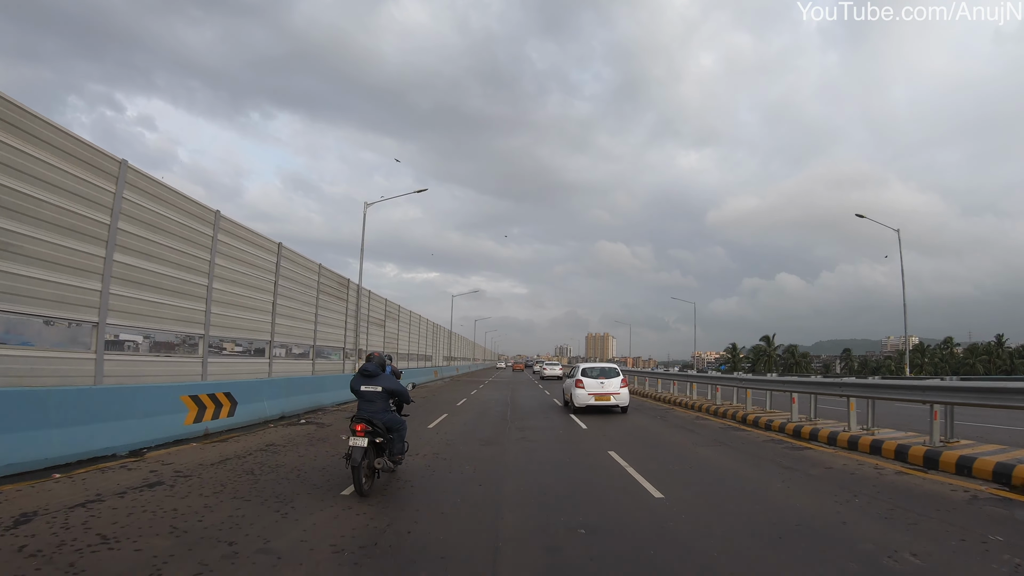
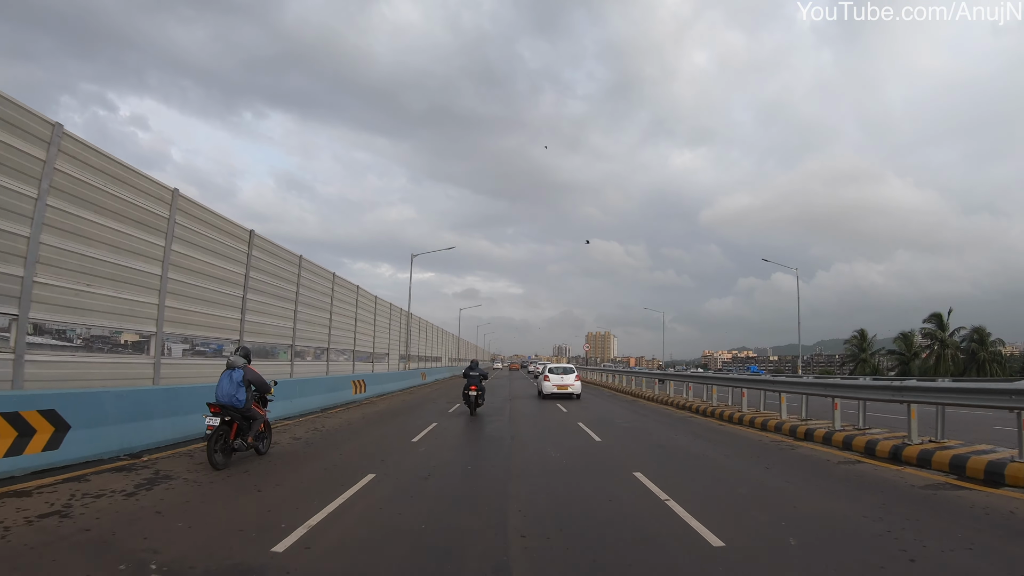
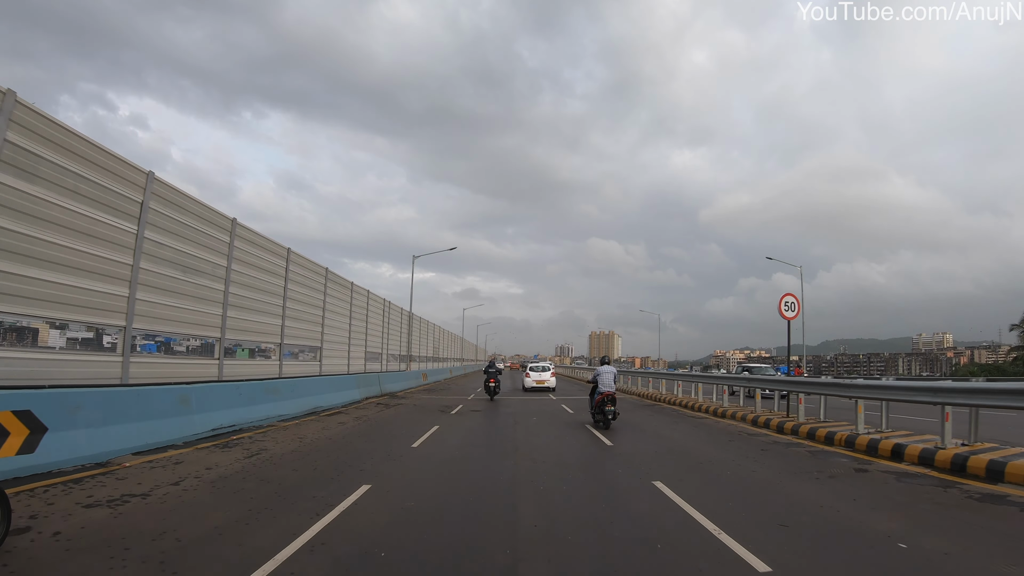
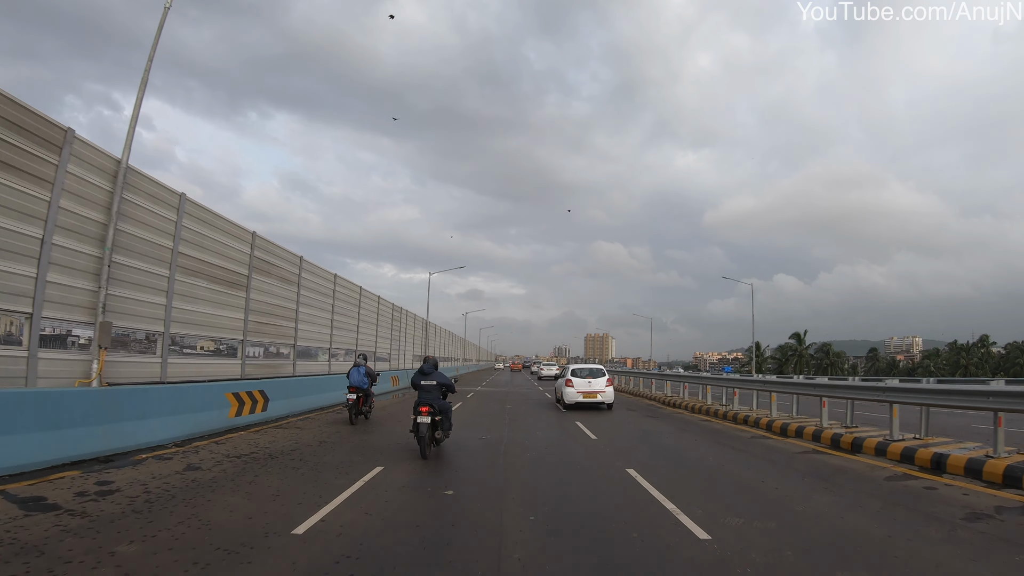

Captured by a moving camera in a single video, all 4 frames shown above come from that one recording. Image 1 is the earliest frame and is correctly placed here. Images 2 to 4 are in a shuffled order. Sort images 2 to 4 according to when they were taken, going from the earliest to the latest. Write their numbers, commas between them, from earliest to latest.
4, 2, 3
